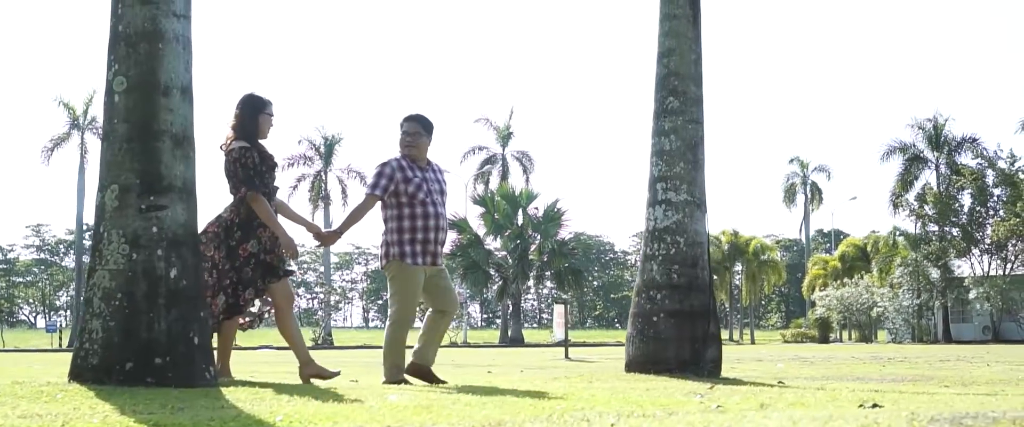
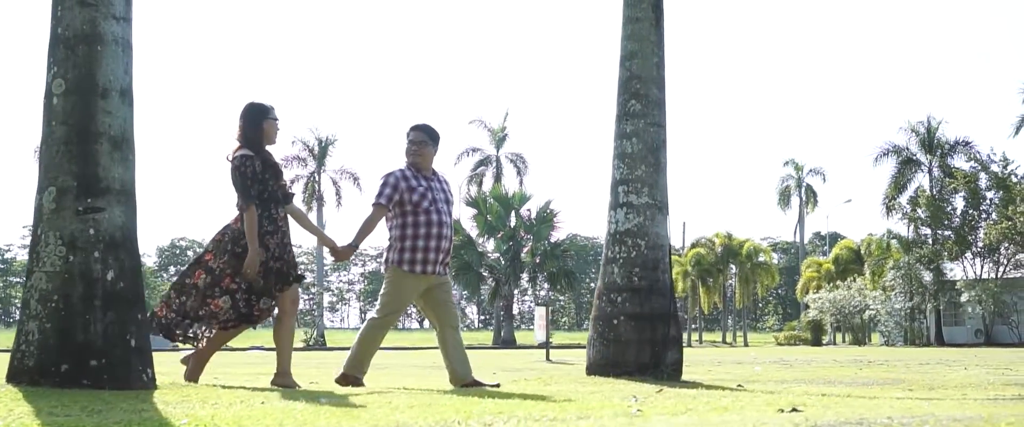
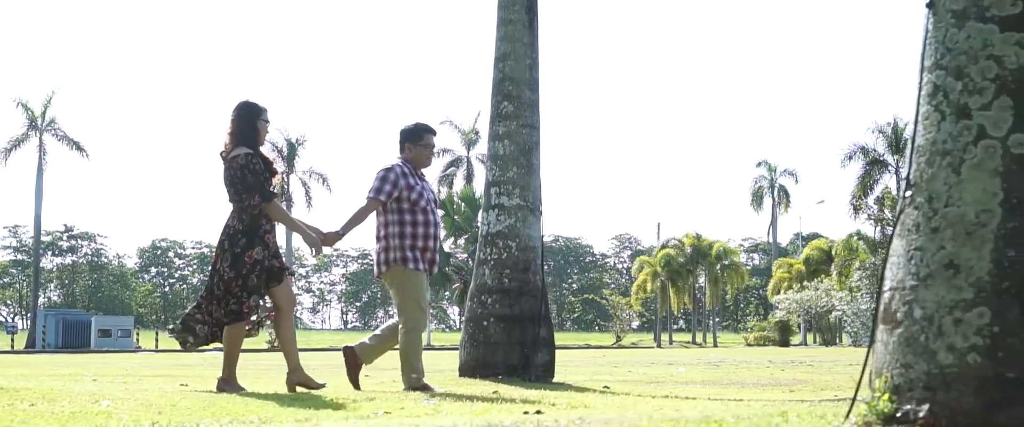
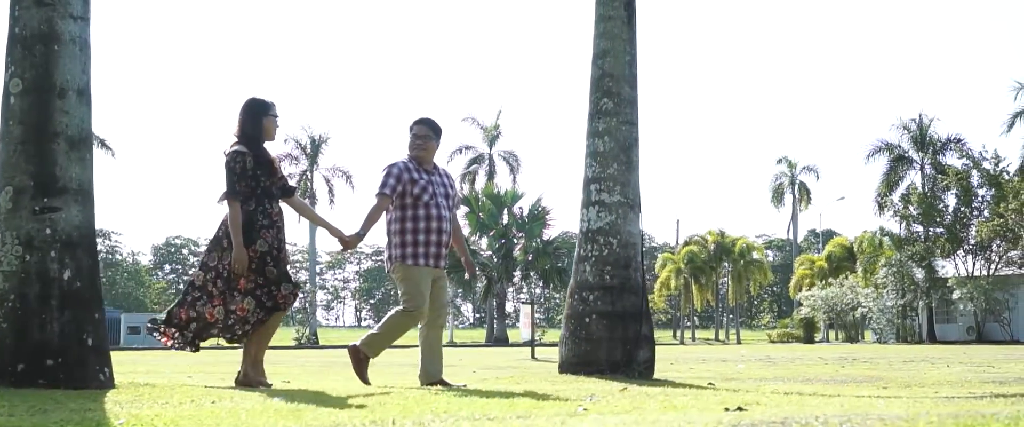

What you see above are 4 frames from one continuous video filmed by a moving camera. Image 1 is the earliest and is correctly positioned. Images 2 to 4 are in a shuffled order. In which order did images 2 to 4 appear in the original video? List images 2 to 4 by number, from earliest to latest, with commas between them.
2, 4, 3
